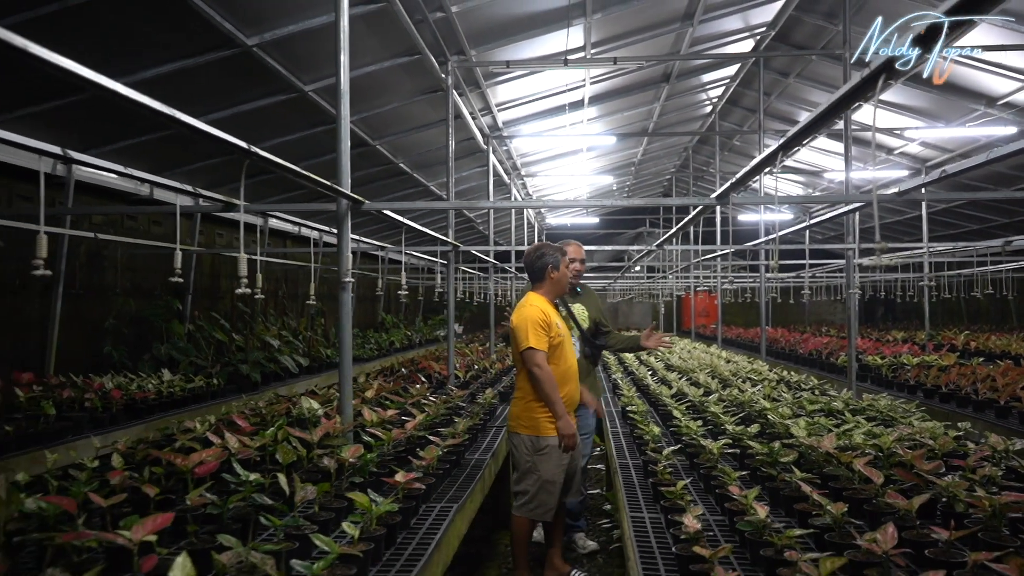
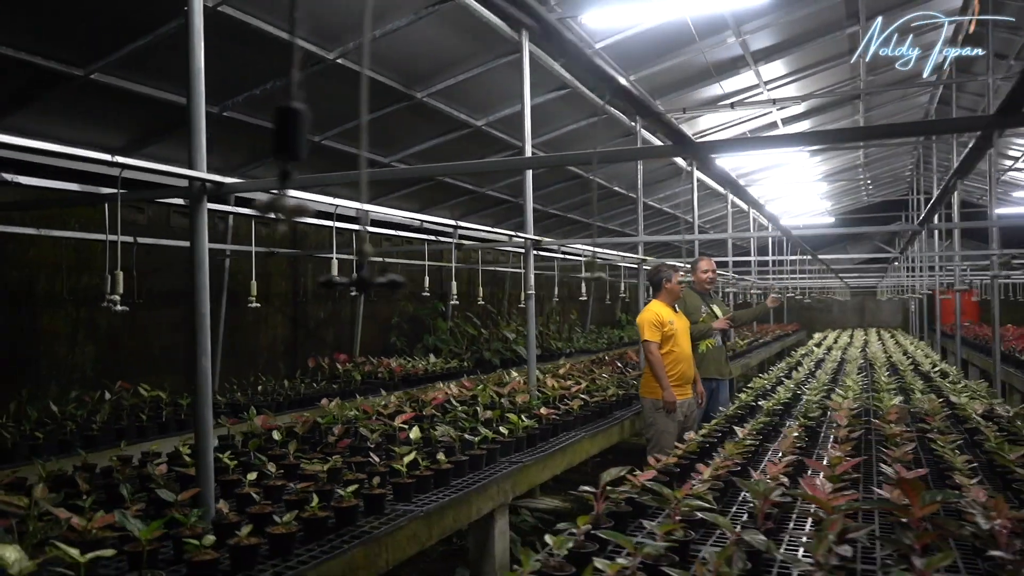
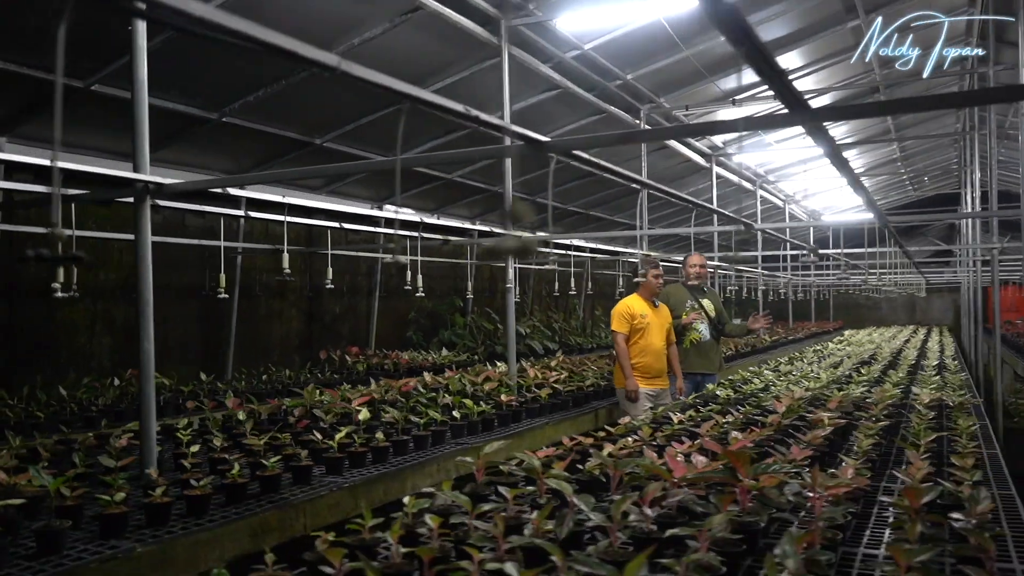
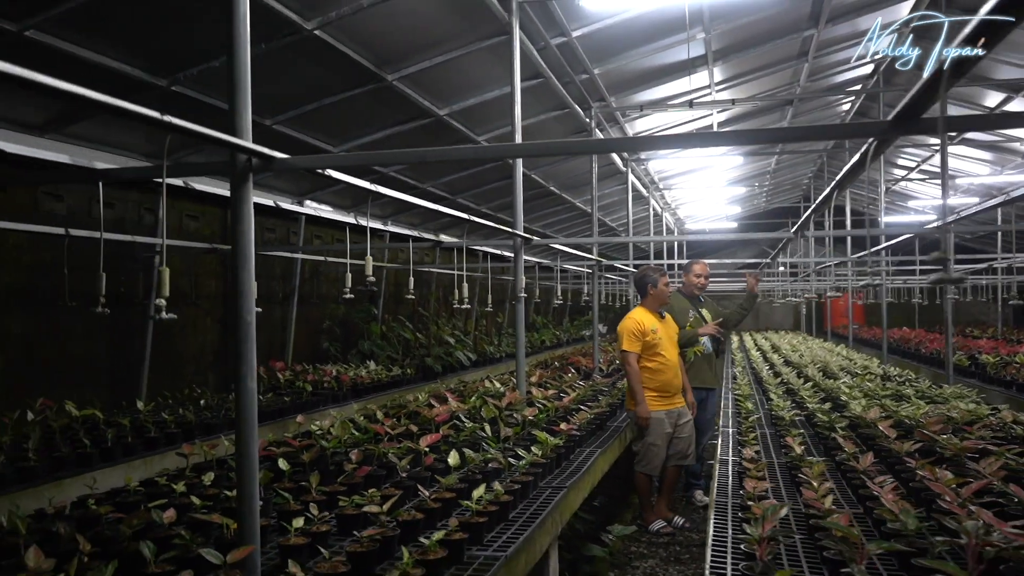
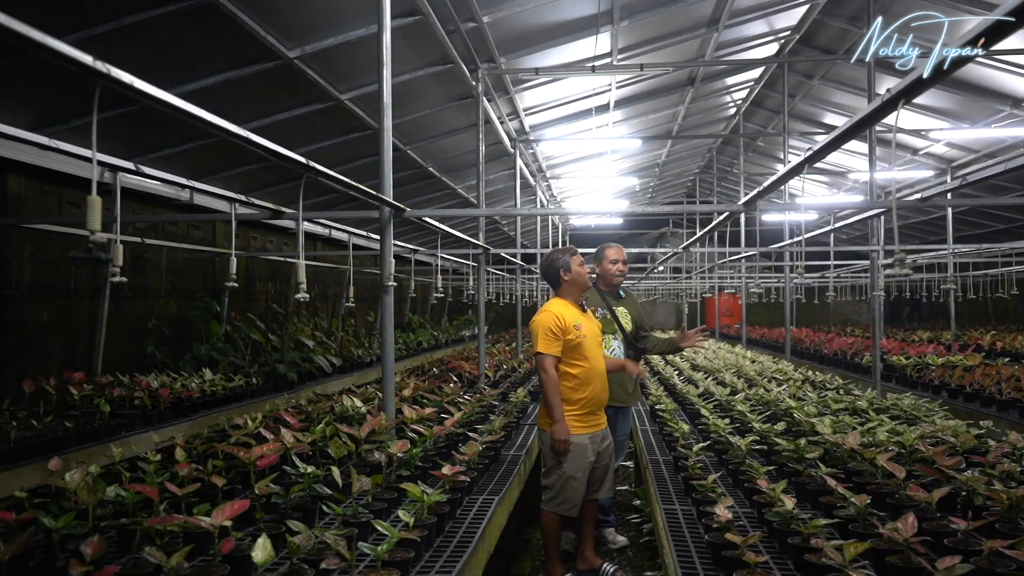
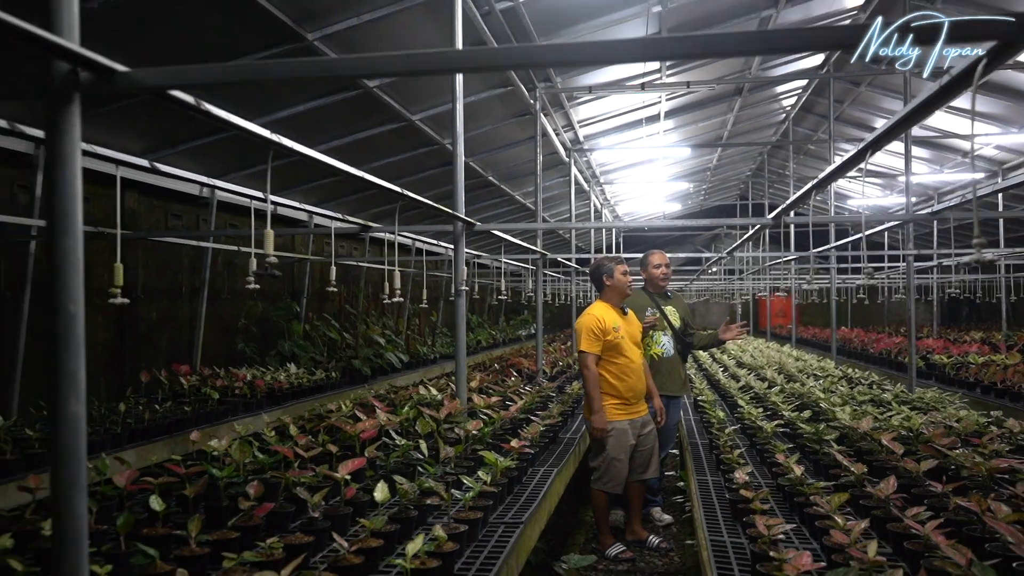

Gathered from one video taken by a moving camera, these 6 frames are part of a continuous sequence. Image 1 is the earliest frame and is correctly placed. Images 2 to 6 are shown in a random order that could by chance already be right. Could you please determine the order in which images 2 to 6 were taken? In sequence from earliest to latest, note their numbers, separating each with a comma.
5, 6, 4, 2, 3
